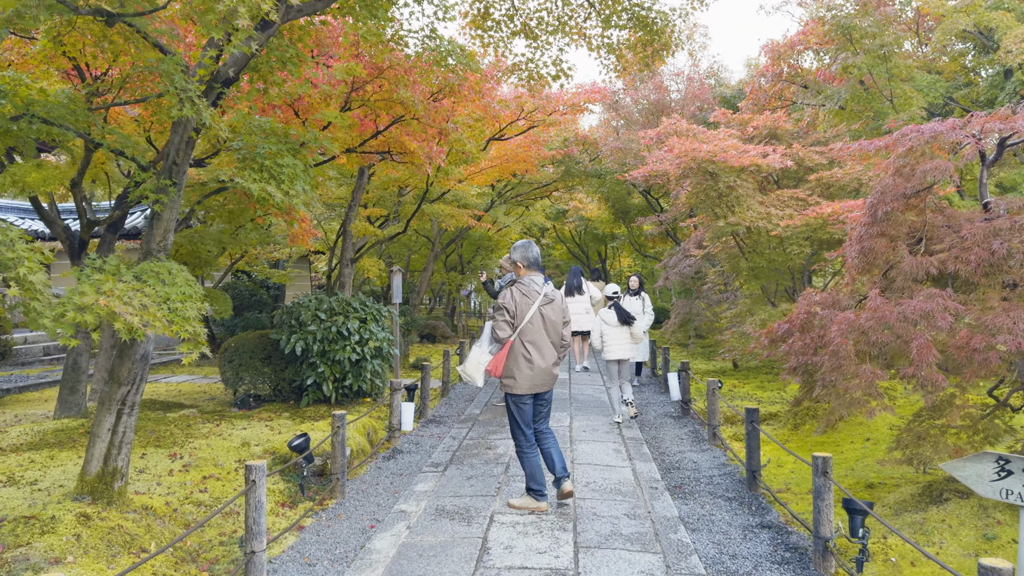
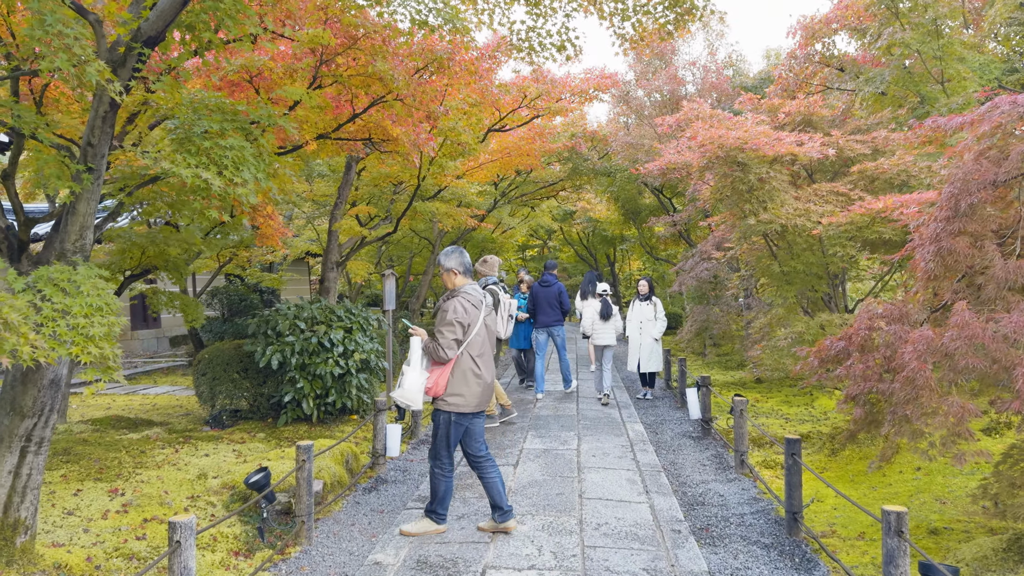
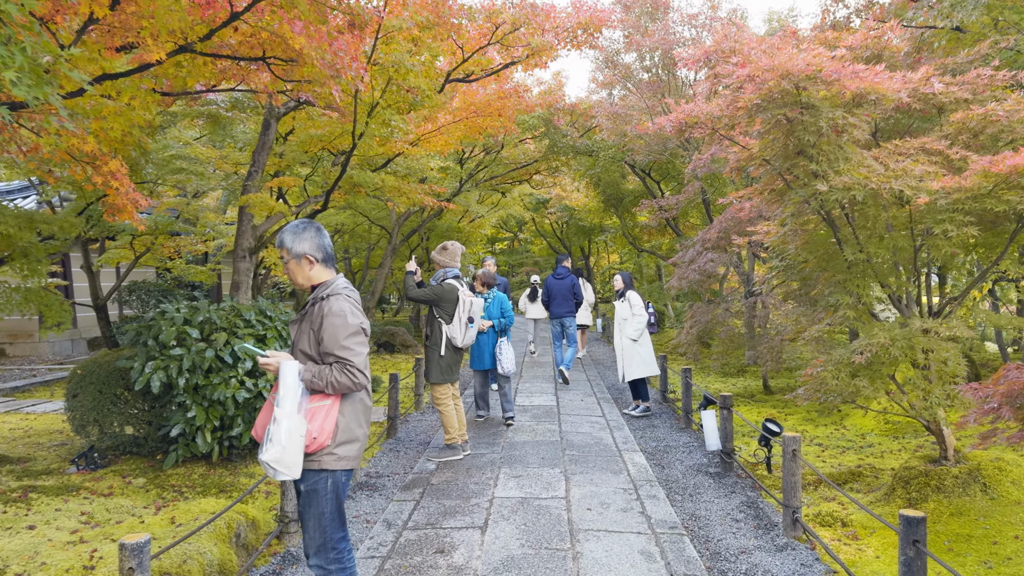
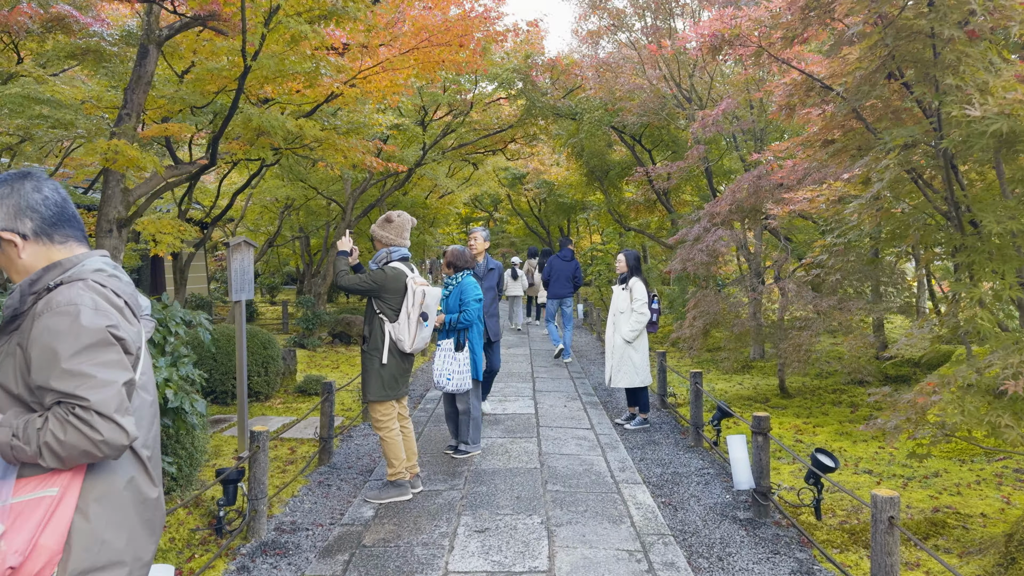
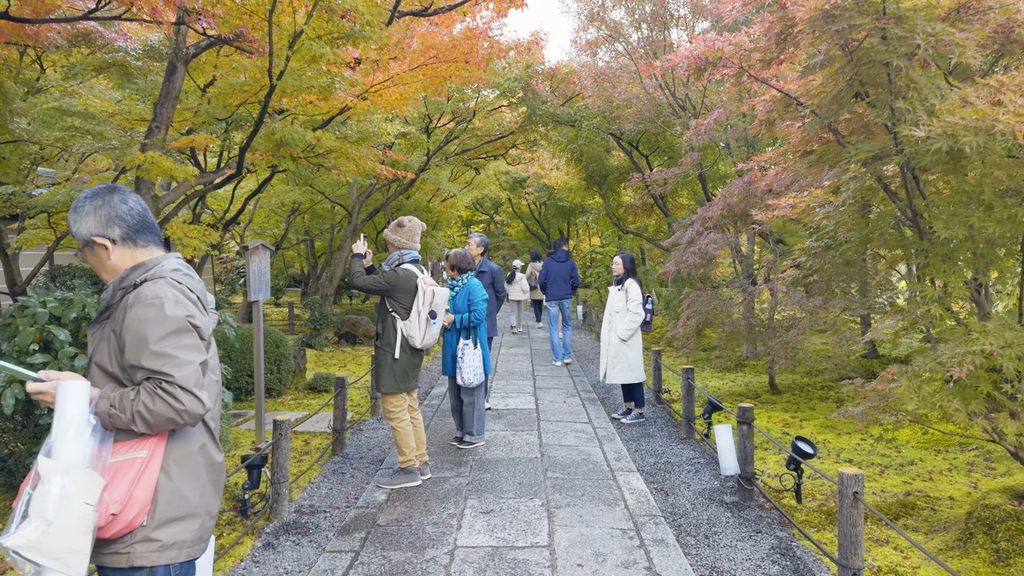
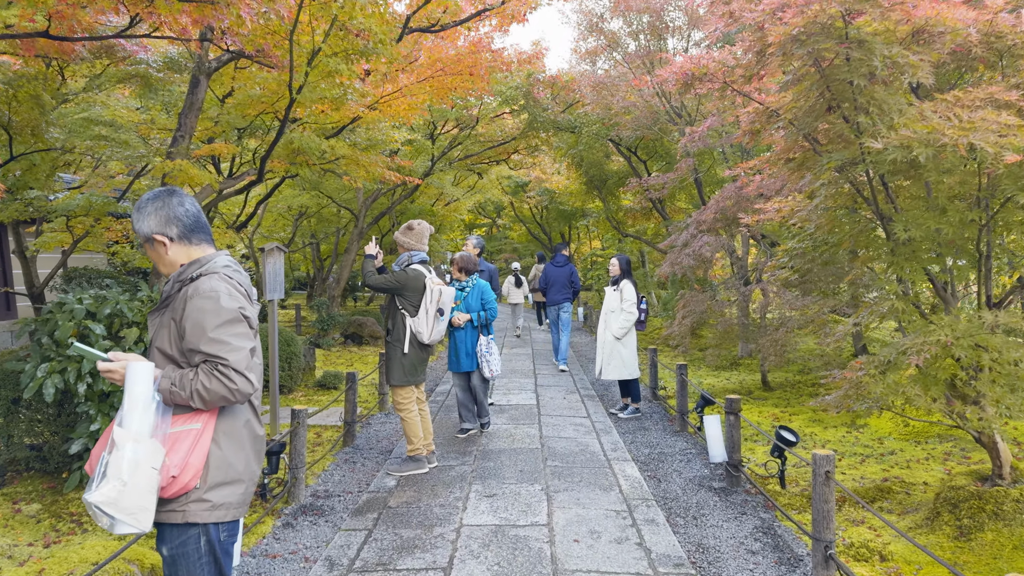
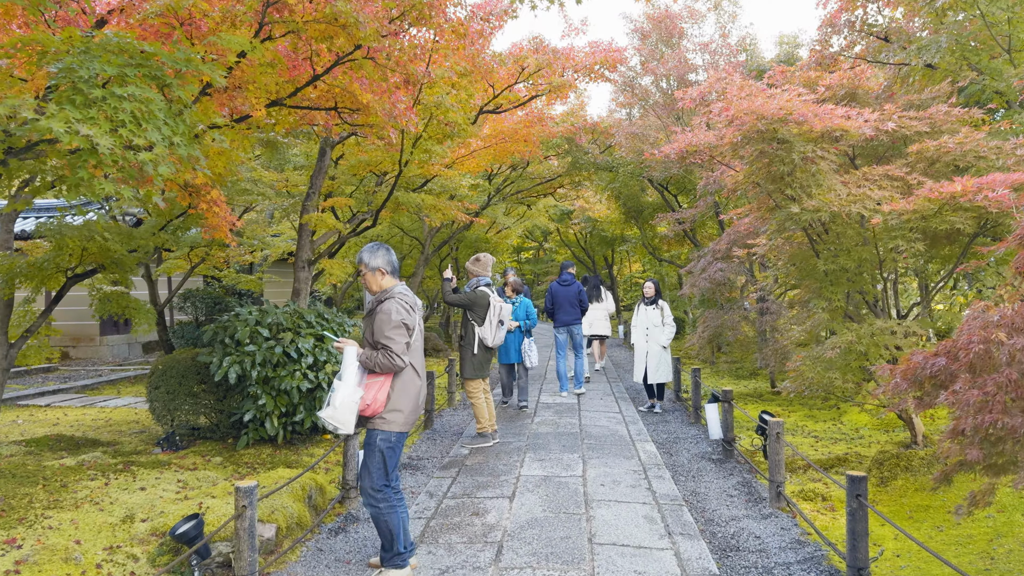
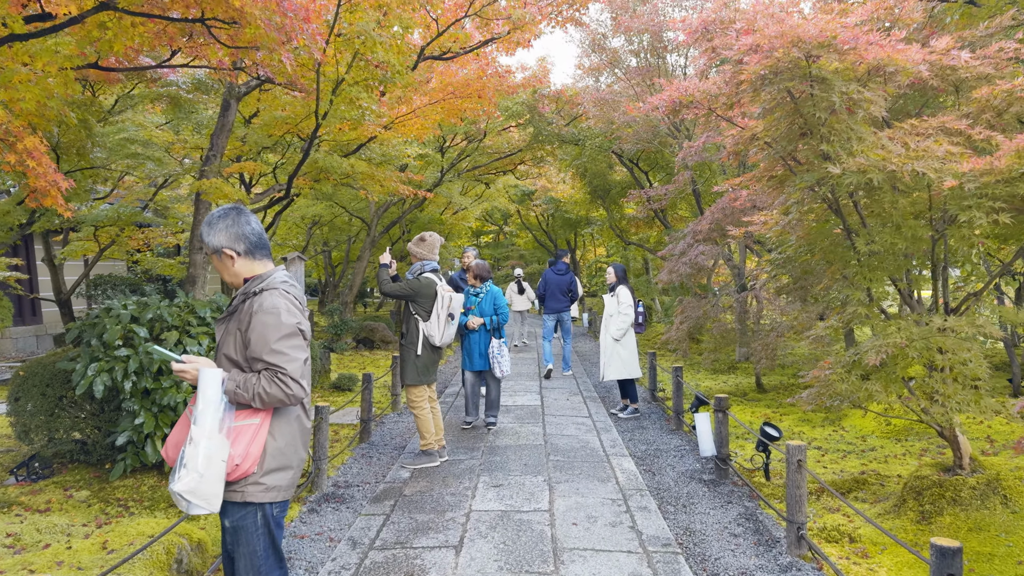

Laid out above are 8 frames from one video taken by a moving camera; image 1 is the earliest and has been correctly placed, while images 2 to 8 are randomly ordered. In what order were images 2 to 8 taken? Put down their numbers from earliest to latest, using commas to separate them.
2, 7, 3, 8, 6, 5, 4
